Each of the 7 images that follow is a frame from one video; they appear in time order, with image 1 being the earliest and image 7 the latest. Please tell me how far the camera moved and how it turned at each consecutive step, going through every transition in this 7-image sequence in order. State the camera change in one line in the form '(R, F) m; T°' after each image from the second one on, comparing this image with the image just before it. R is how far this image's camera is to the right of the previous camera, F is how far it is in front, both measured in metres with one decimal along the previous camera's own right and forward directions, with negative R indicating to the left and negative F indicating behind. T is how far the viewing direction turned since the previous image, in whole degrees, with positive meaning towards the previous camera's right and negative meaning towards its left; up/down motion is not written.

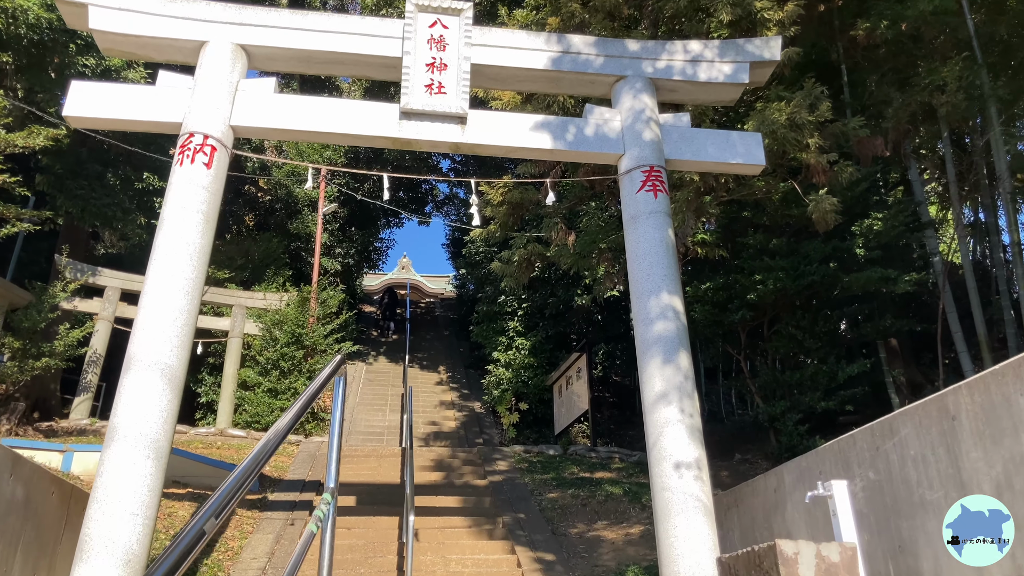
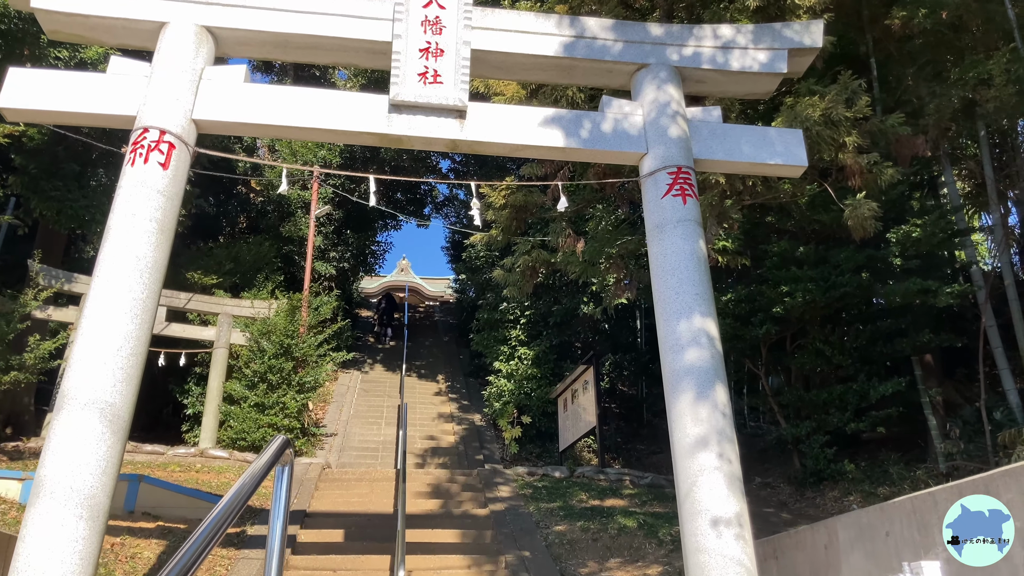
(0.0, +0.6) m; 0°
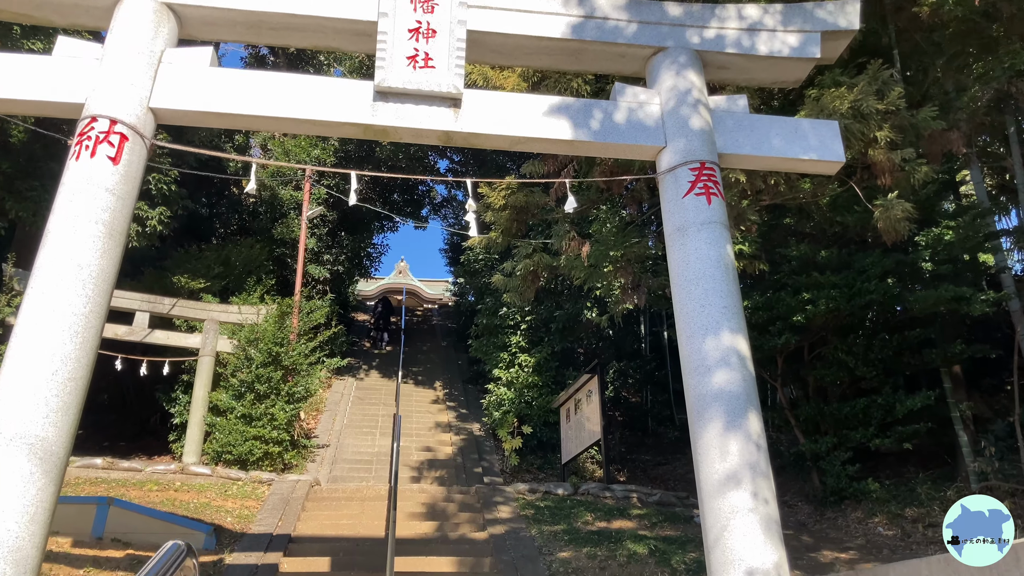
(0.0, +0.5) m; 0°
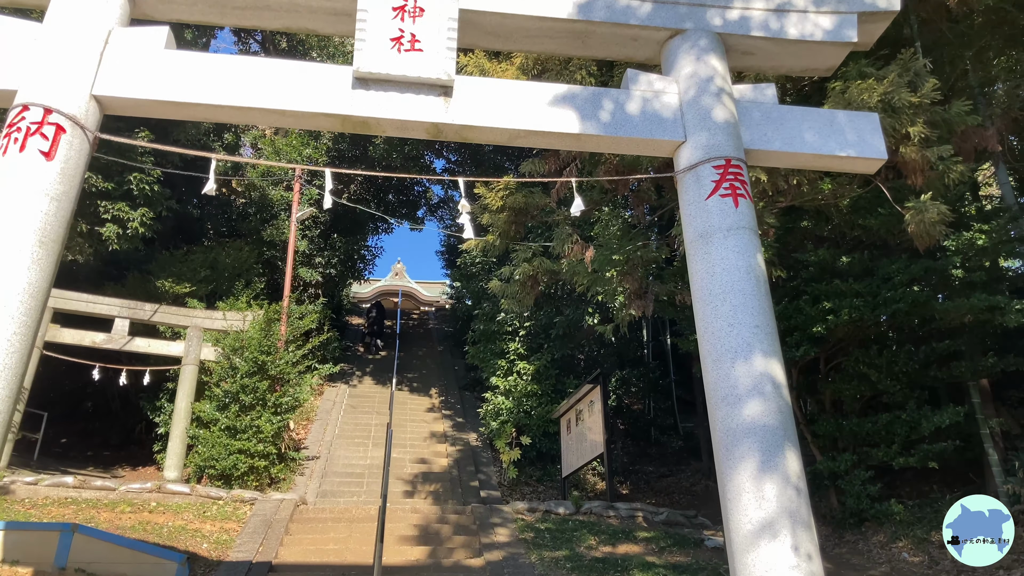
(0.0, +0.5) m; 0°
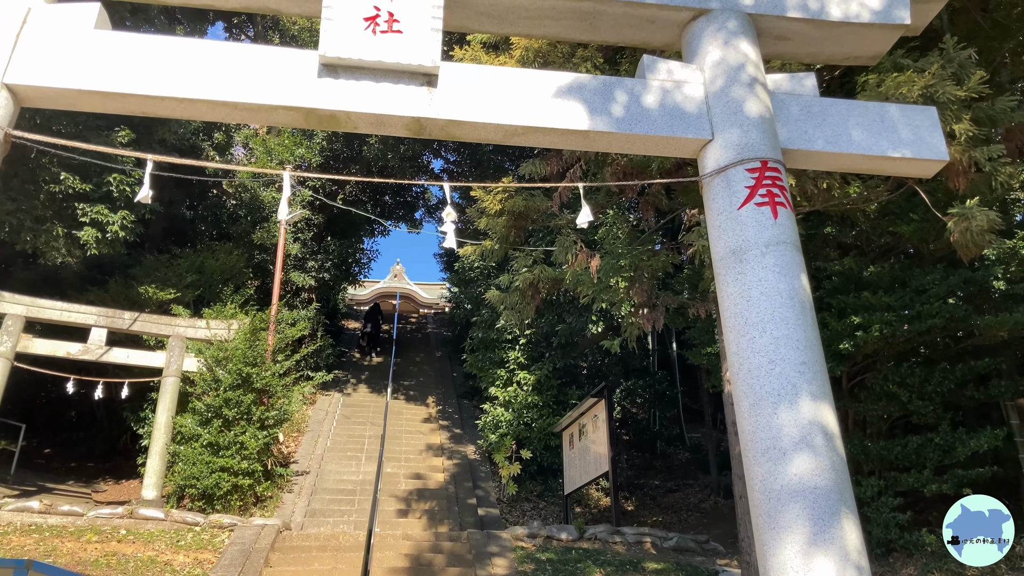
(0.0, +0.5) m; 0°
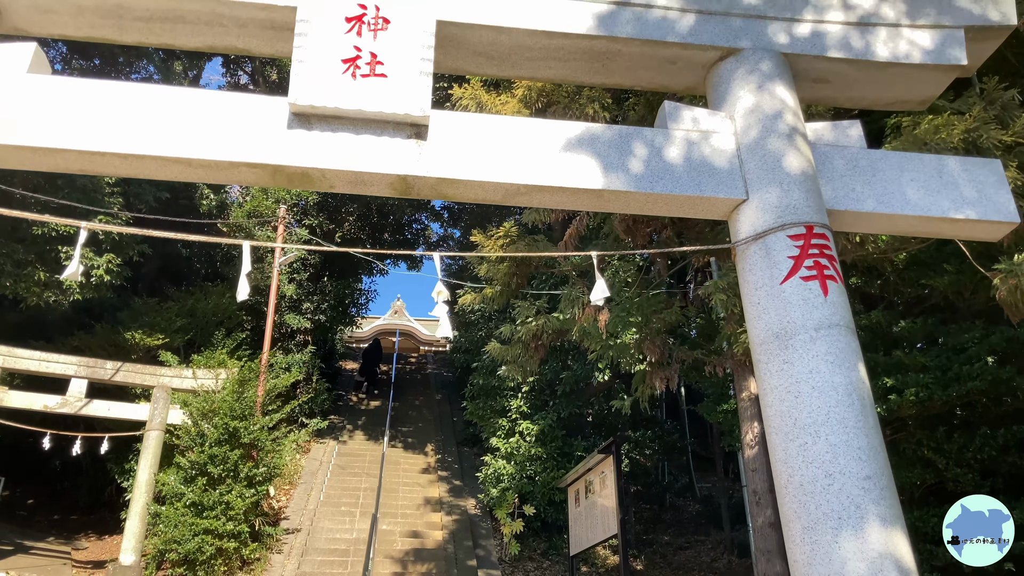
(0.0, +0.4) m; 0°
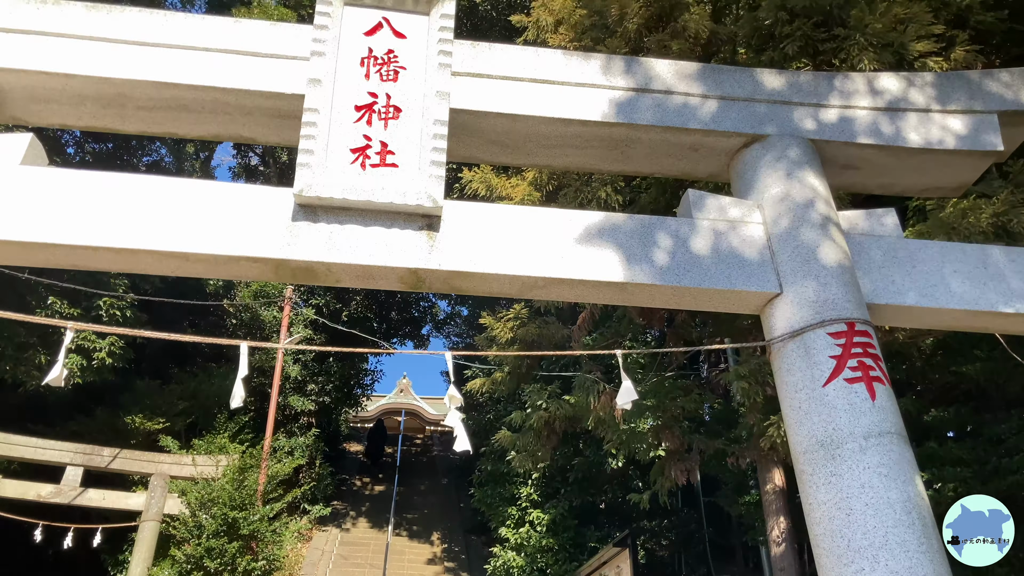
(0.0, +0.2) m; 0°
